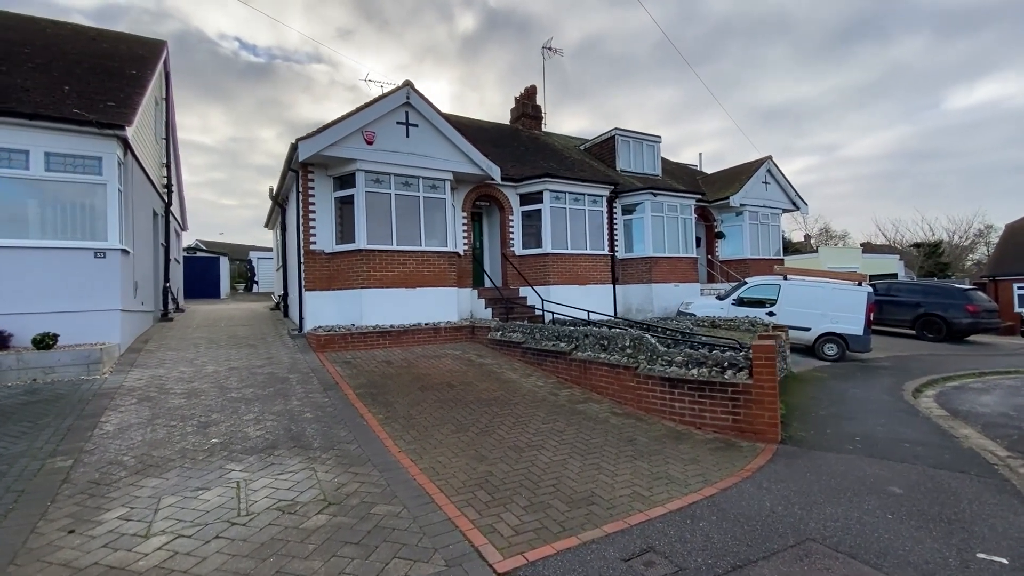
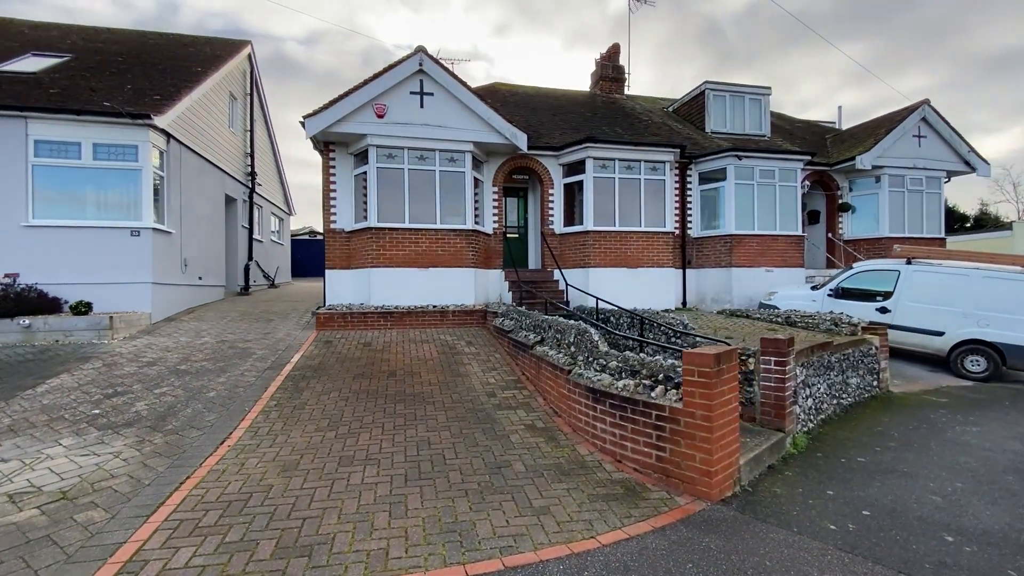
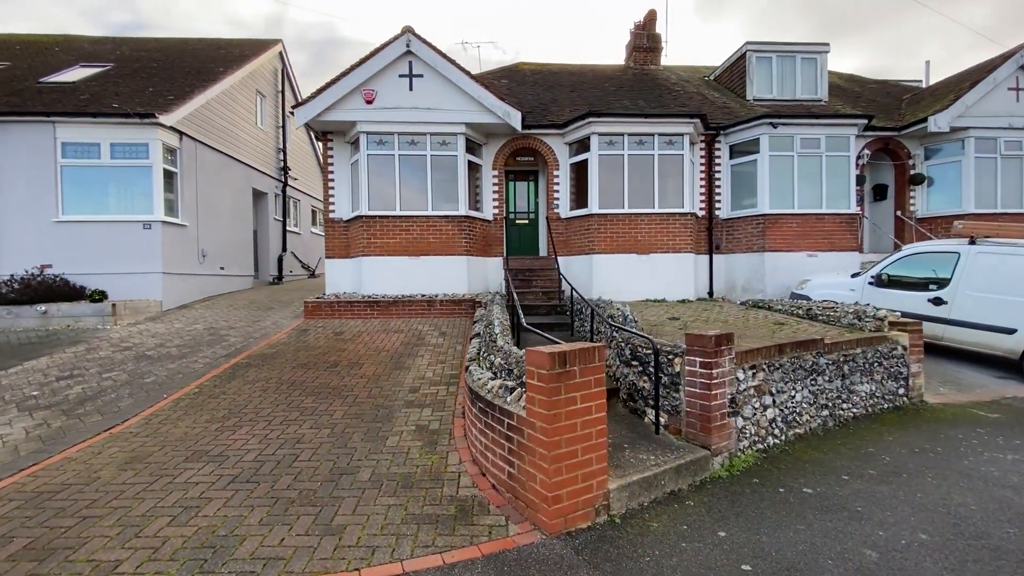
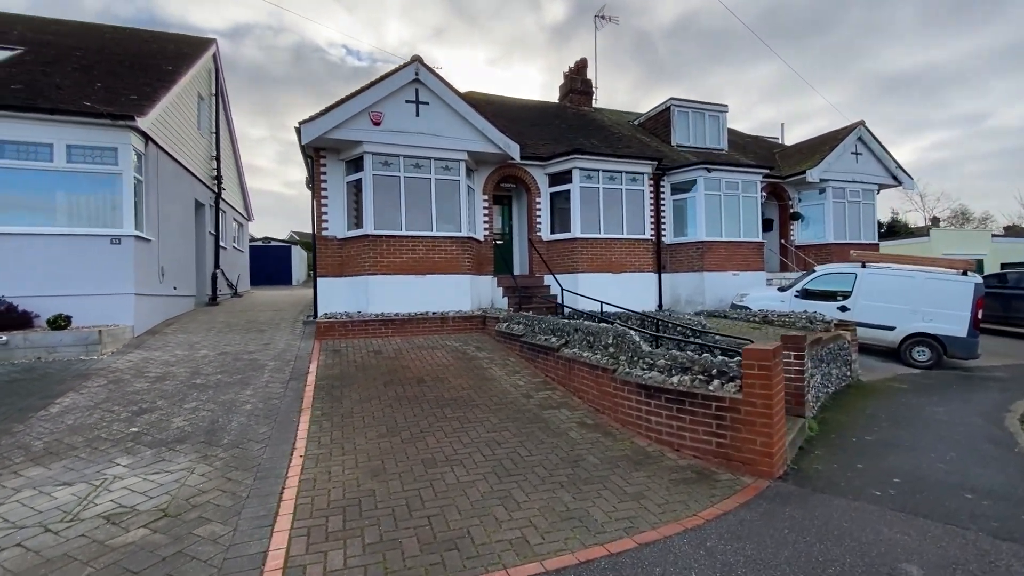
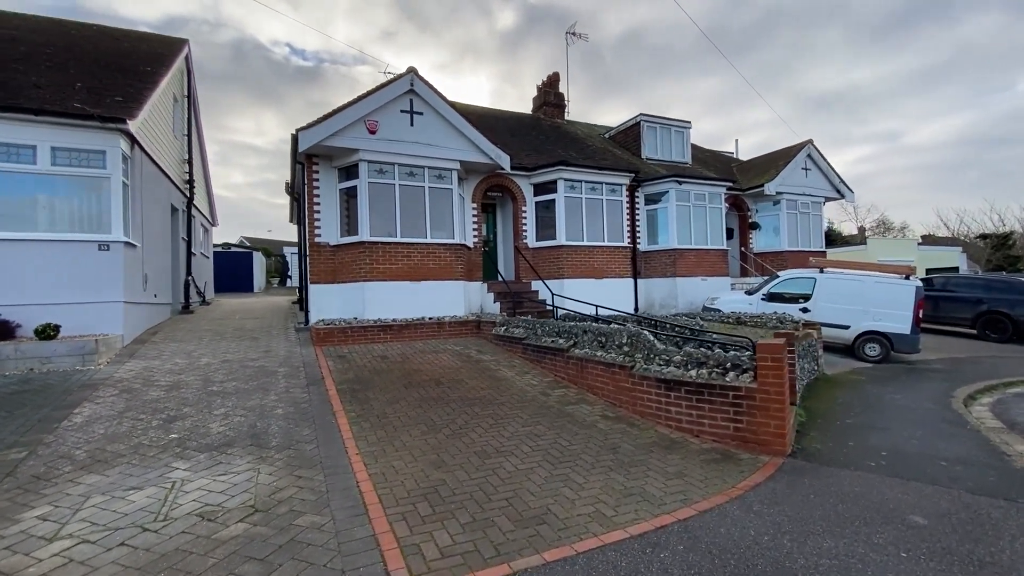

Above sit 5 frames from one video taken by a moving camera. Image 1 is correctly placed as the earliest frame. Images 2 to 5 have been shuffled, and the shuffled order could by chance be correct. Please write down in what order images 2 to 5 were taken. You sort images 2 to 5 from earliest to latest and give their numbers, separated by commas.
5, 4, 2, 3
